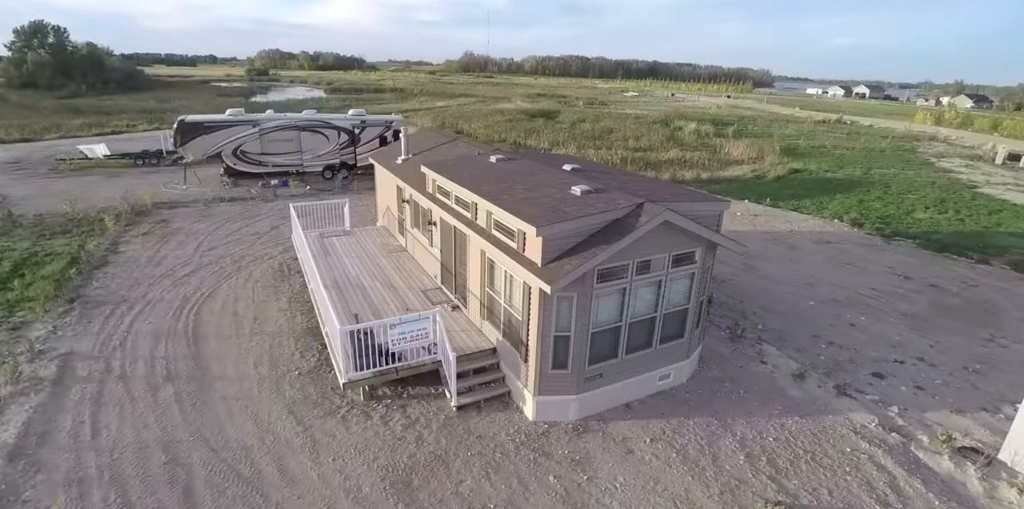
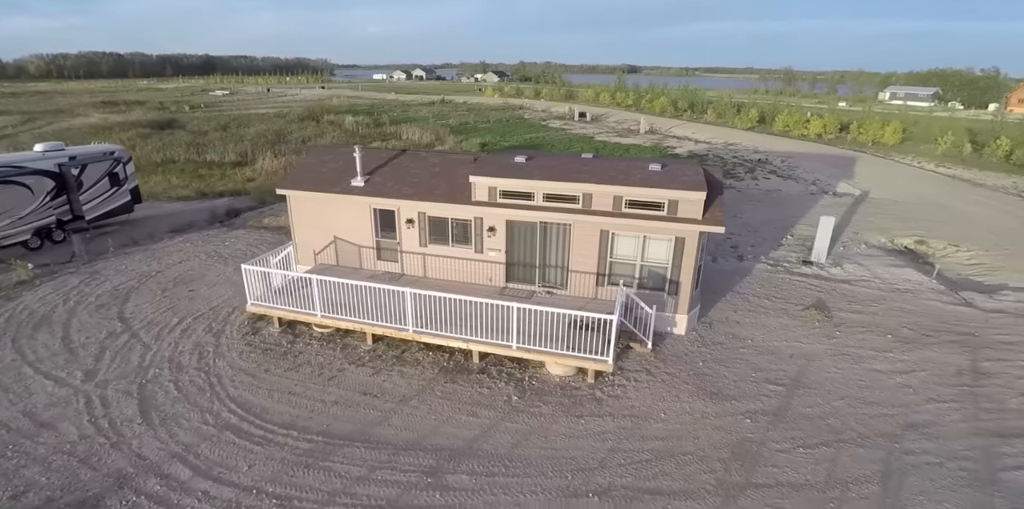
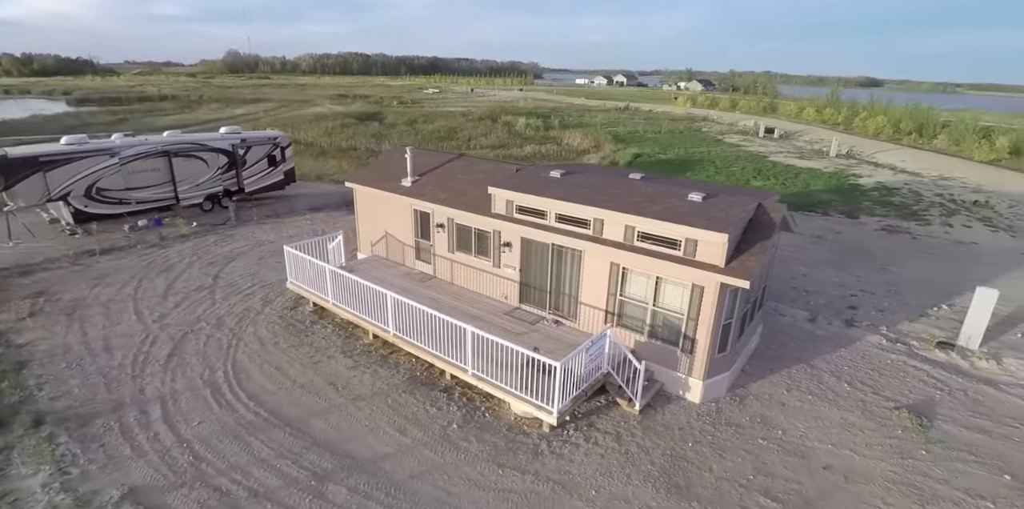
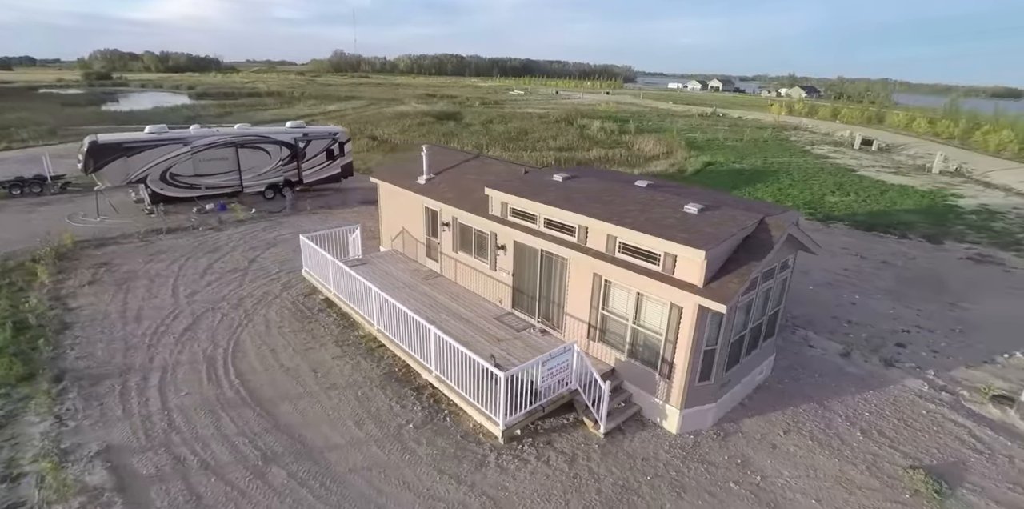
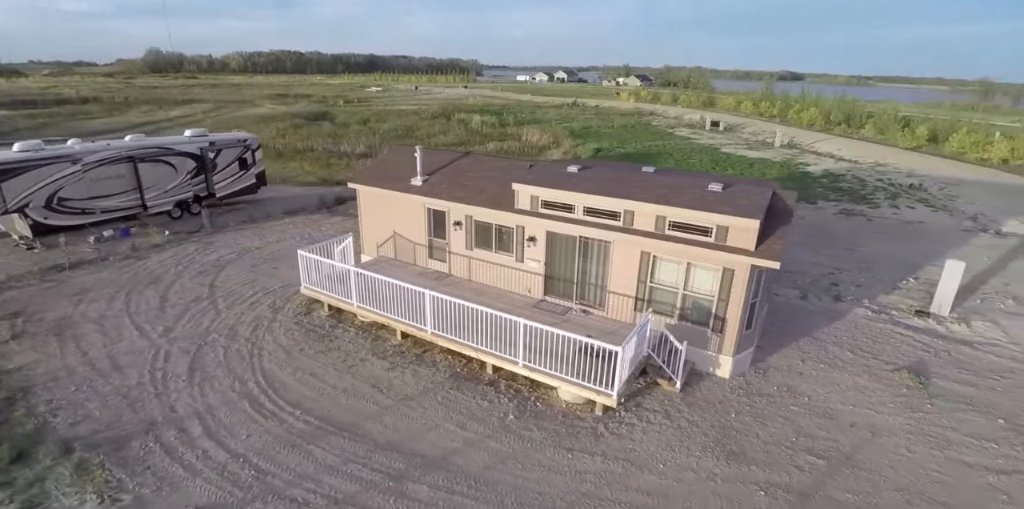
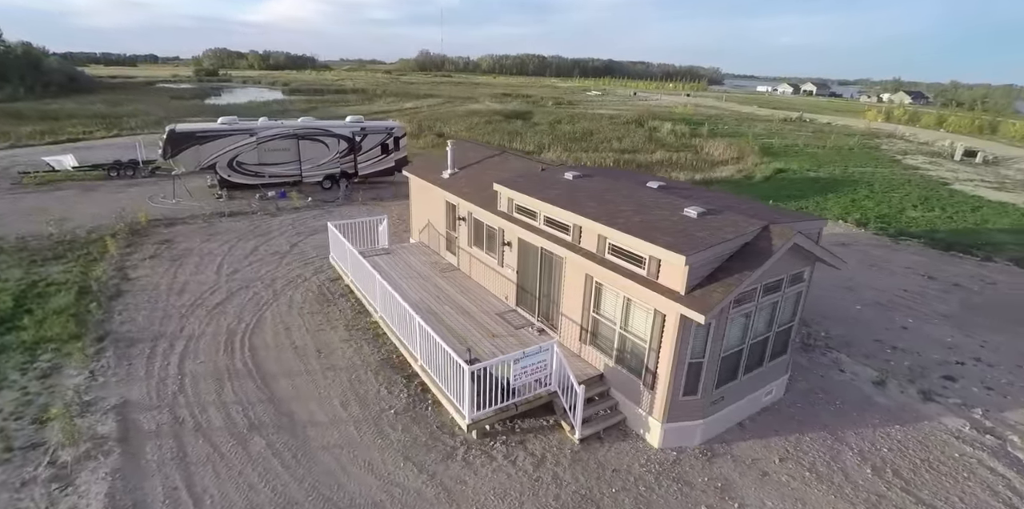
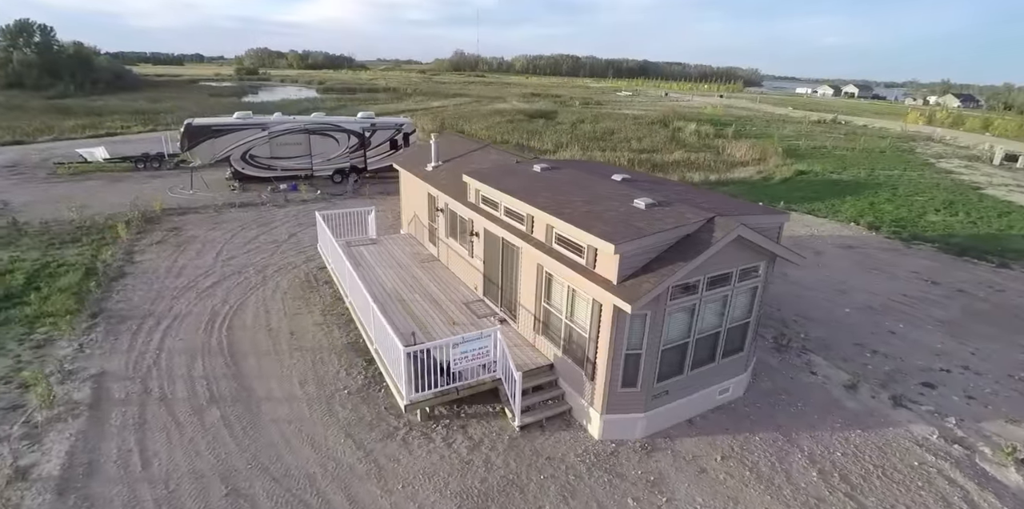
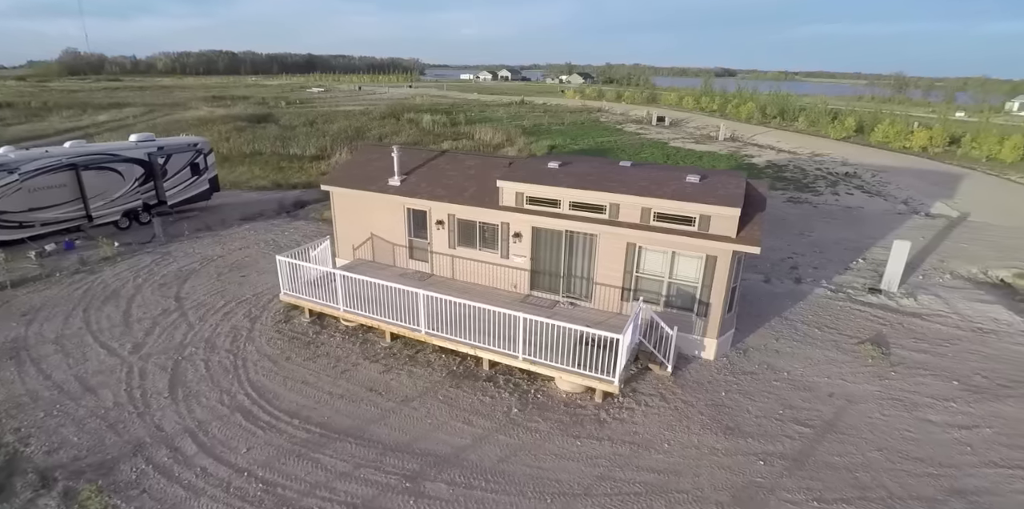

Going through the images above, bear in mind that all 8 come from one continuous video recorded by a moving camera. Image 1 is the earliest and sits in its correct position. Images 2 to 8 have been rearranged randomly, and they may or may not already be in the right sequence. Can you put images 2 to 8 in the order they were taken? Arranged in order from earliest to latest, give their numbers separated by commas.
7, 6, 4, 3, 5, 8, 2
